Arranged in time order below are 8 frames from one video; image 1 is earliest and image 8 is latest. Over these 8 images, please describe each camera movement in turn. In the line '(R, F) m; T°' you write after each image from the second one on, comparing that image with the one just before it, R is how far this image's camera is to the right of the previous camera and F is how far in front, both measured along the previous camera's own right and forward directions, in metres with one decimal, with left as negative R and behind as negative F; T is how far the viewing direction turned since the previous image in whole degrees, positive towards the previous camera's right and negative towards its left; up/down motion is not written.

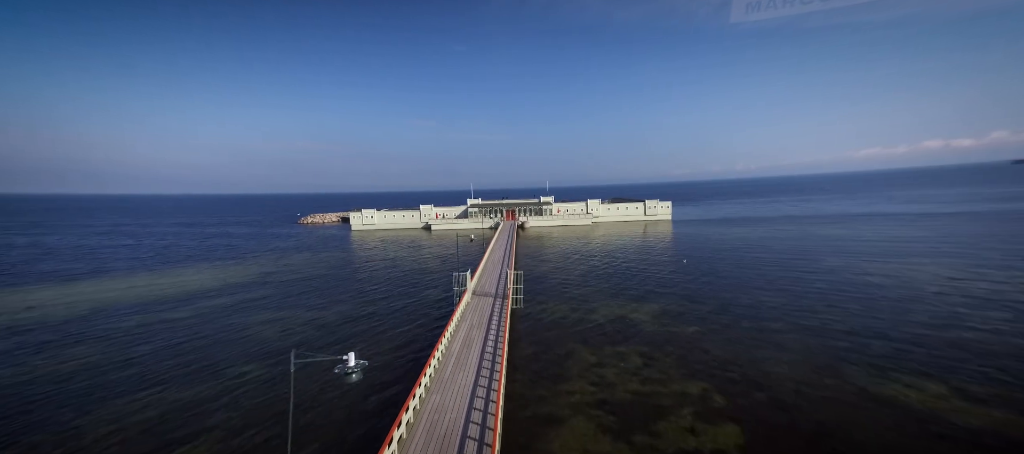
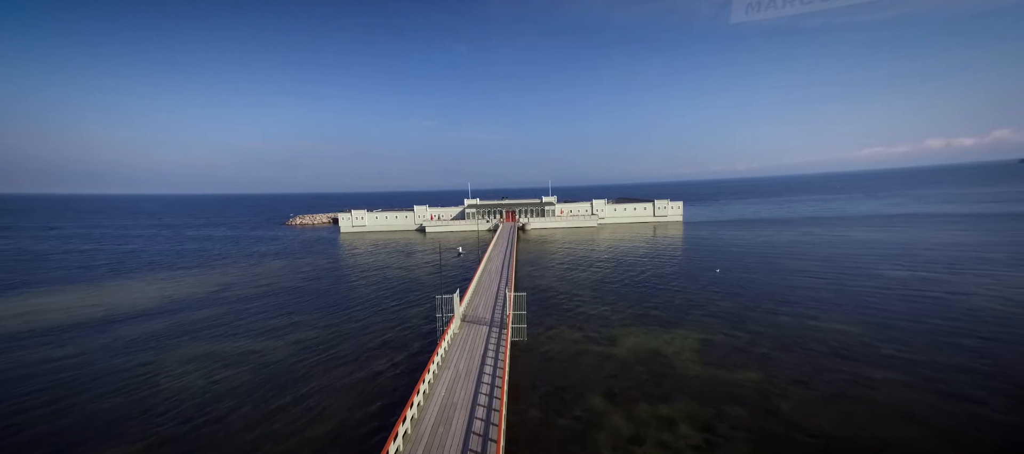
(0.0, +6.9) m; 0°
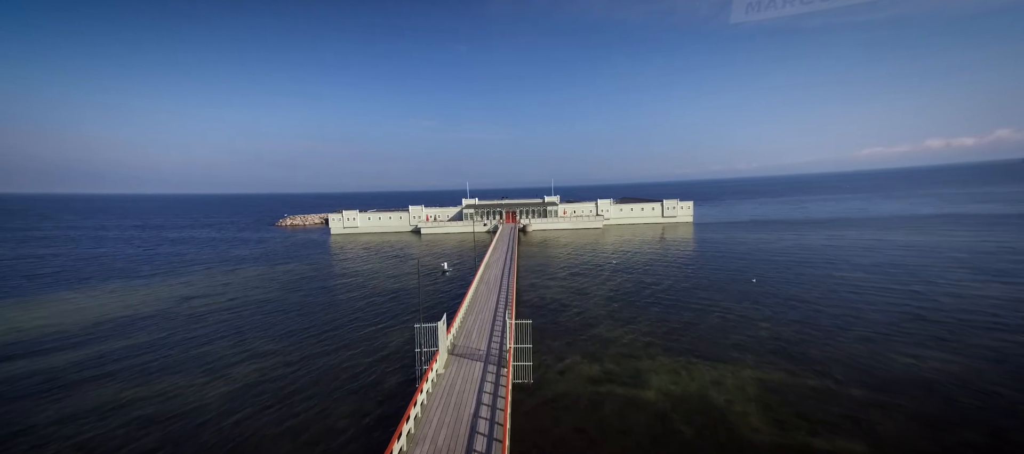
(-0.1, +5.7) m; 0°
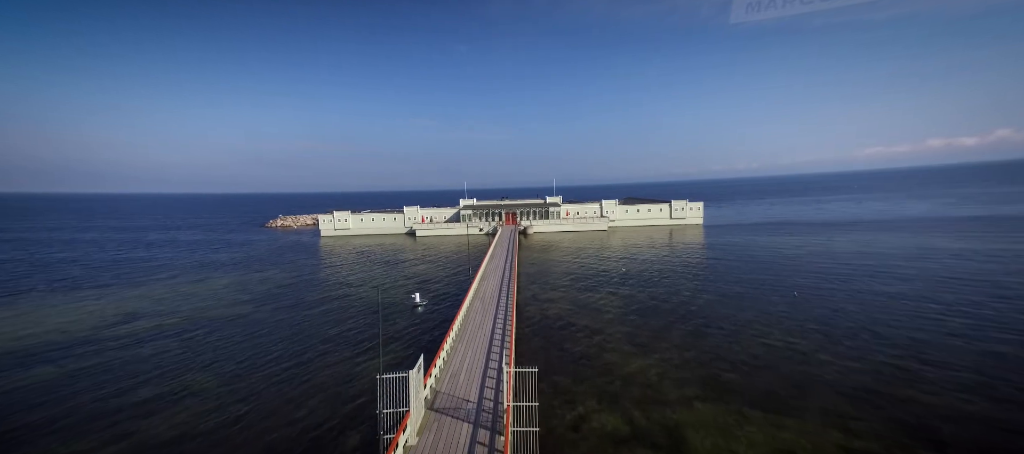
(0.0, +5.1) m; 0°
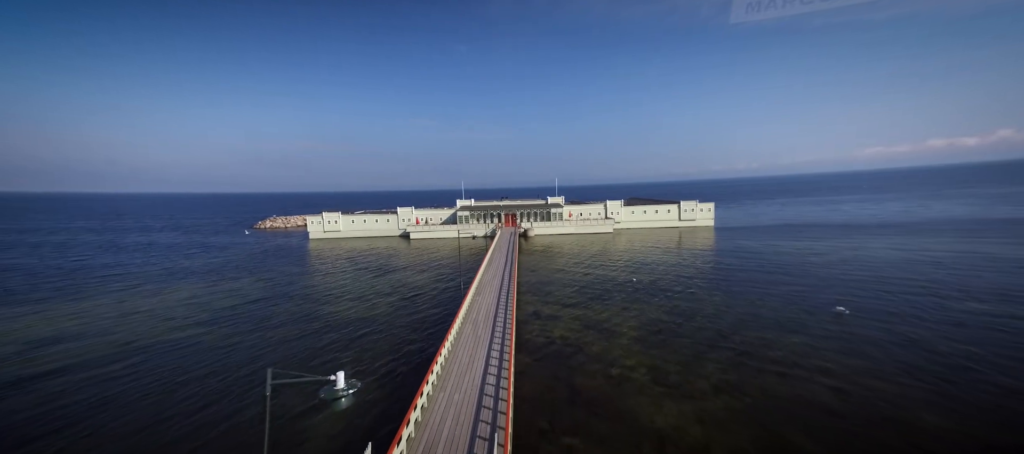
(+0.1, +5.3) m; 0°
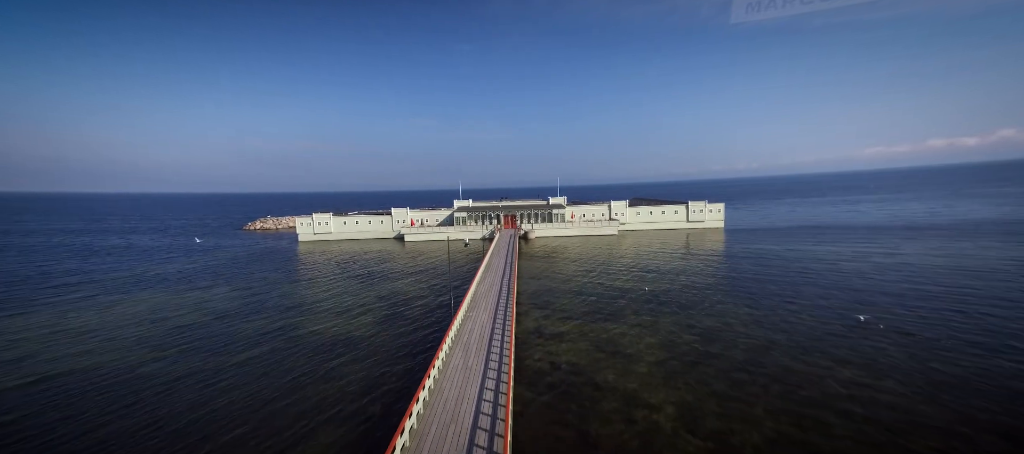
(+0.1, +4.4) m; 0°
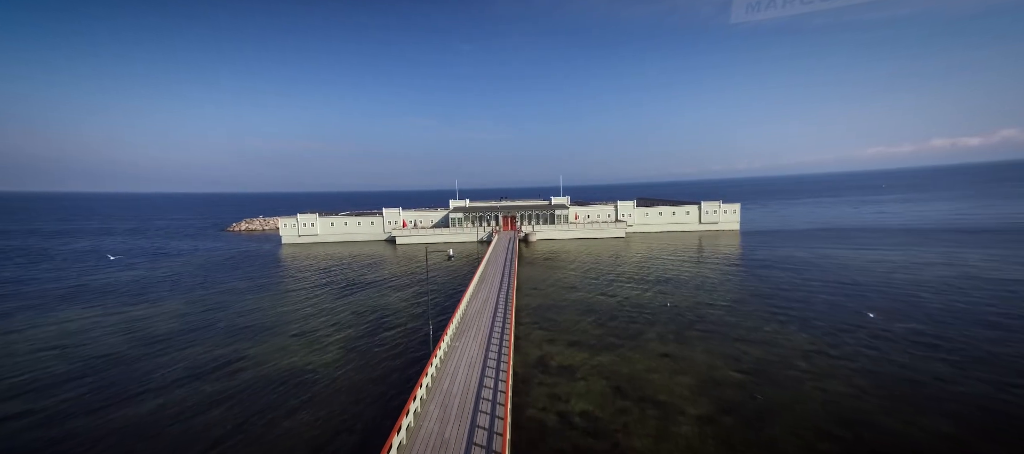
(+0.1, +6.0) m; 0°
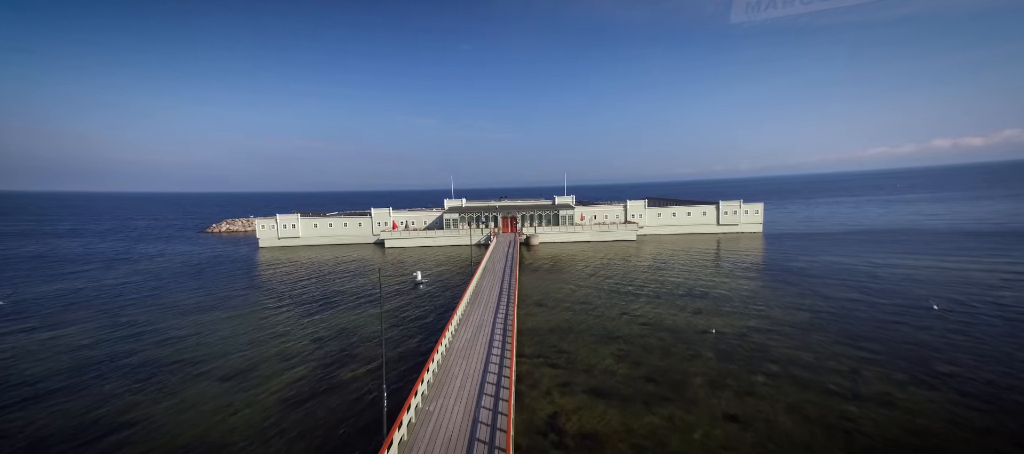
(0.0, +7.1) m; 0°
